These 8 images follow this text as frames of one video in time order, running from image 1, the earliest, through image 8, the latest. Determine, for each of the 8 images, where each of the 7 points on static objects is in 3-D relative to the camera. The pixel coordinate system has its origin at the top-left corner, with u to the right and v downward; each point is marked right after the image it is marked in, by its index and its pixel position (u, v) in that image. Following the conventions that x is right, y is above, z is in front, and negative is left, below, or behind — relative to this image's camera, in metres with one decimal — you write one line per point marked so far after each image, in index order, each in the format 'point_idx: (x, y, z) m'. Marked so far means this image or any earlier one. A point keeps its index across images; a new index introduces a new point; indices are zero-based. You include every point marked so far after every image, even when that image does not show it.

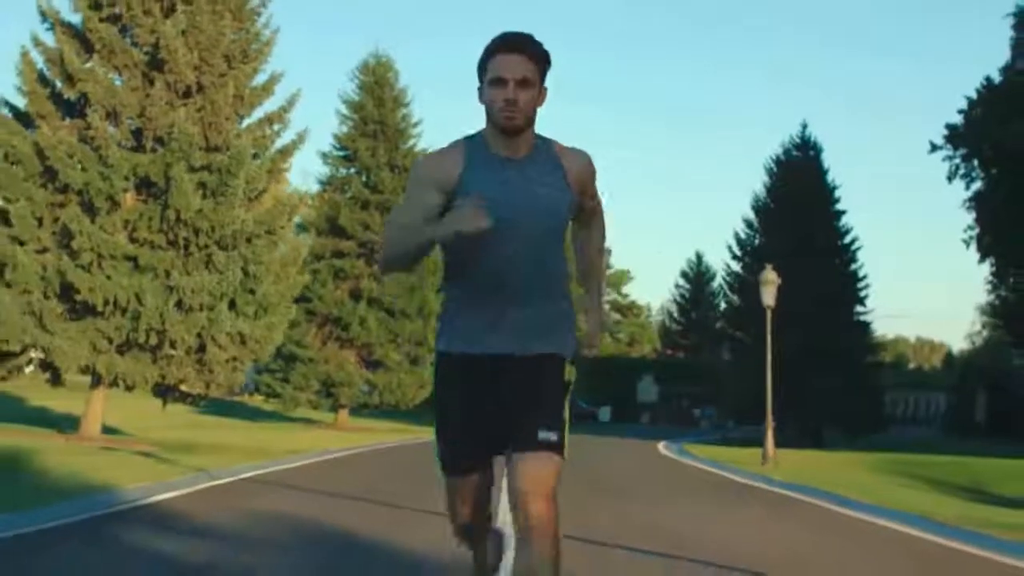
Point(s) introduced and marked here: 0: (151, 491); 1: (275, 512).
0: (-4.1, -2.4, +17.3) m
1: (-2.2, -2.3, +15.5) m
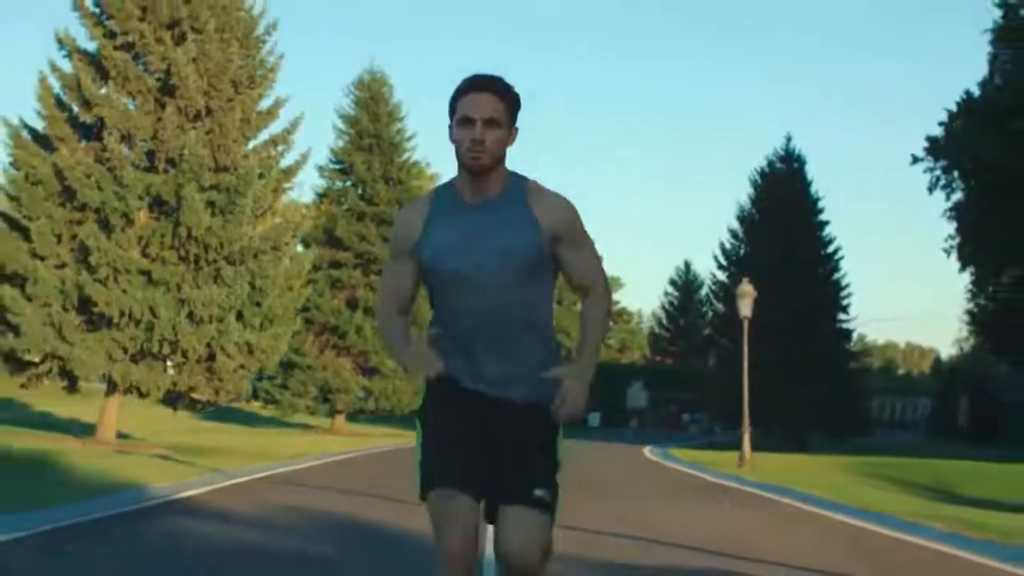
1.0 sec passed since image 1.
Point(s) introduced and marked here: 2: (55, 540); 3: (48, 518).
0: (-4.2, -2.6, +19.1) m
1: (-2.3, -2.5, +17.3) m
2: (-4.7, -2.6, +15.0) m
3: (-5.2, -2.6, +16.8) m
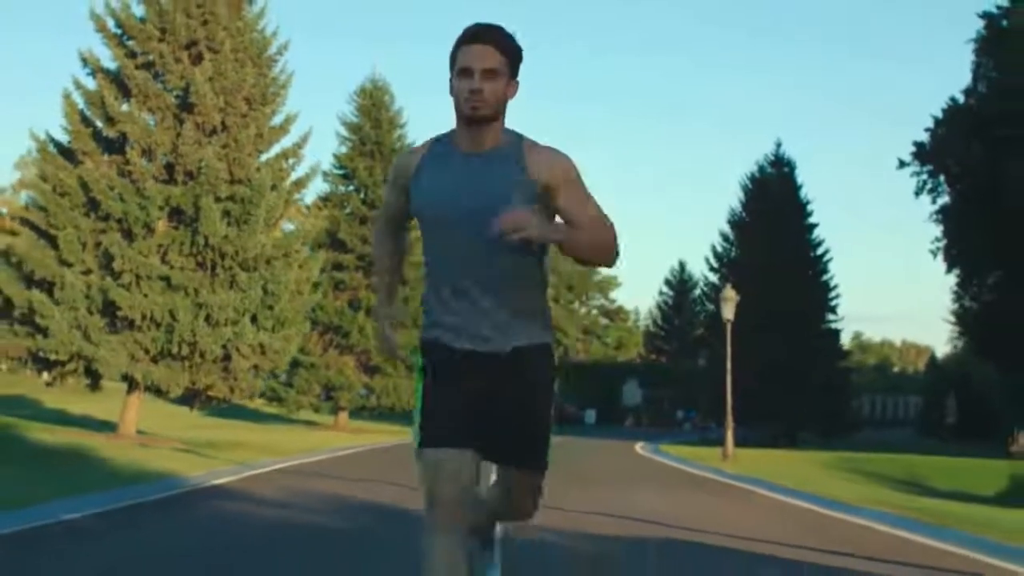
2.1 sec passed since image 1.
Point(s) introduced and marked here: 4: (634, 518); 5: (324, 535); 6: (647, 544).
0: (-4.2, -2.7, +21.1) m
1: (-2.4, -2.7, +19.4) m
2: (-4.7, -2.7, +17.0) m
3: (-5.3, -2.7, +18.9) m
4: (+1.6, -2.9, +18.5) m
5: (-2.0, -2.6, +15.5) m
6: (+1.4, -2.5, +14.6) m
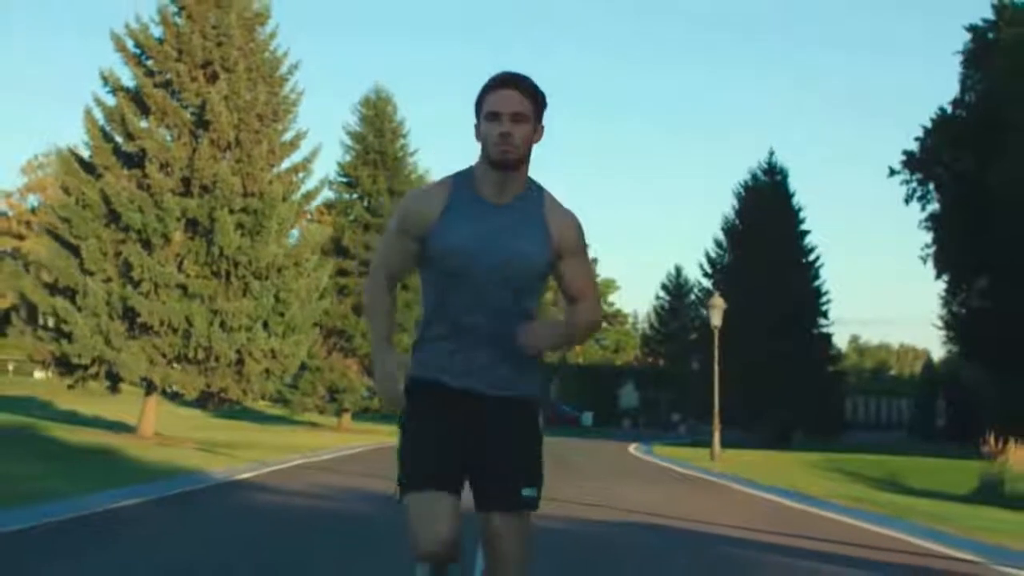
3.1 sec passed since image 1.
0: (-4.3, -2.9, +22.9) m
1: (-2.4, -2.8, +21.2) m
2: (-4.8, -2.9, +18.8) m
3: (-5.3, -2.9, +20.7) m
4: (+1.6, -3.0, +20.3) m
5: (-2.1, -2.8, +17.3) m
6: (+1.3, -2.7, +16.5) m
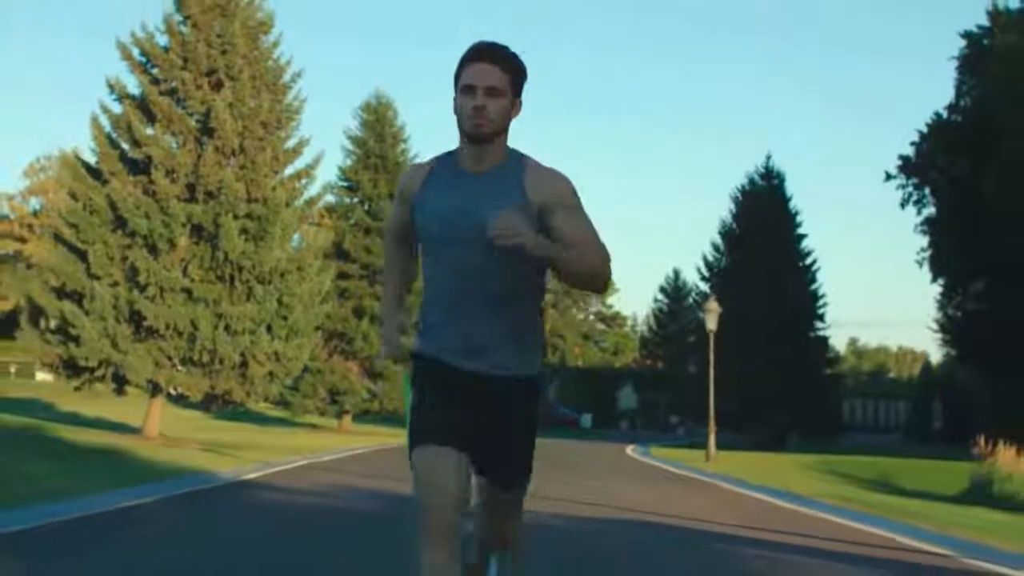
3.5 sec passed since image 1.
0: (-4.3, -3.0, +23.6) m
1: (-2.4, -2.9, +21.8) m
2: (-4.8, -3.0, +19.5) m
3: (-5.3, -3.0, +21.3) m
4: (+1.6, -3.1, +21.0) m
5: (-2.1, -2.8, +18.0) m
6: (+1.3, -2.8, +17.1) m
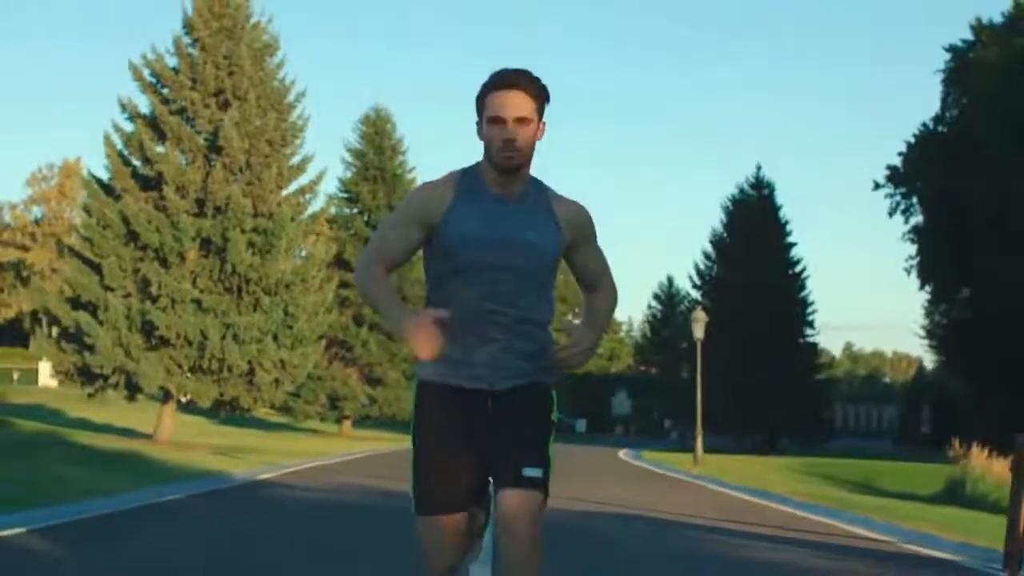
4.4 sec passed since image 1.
0: (-4.4, -3.2, +25.2) m
1: (-2.5, -3.1, +23.4) m
2: (-4.9, -3.2, +21.1) m
3: (-5.4, -3.2, +22.9) m
4: (+1.5, -3.3, +22.6) m
5: (-2.1, -3.0, +19.6) m
6: (+1.3, -3.0, +18.7) m
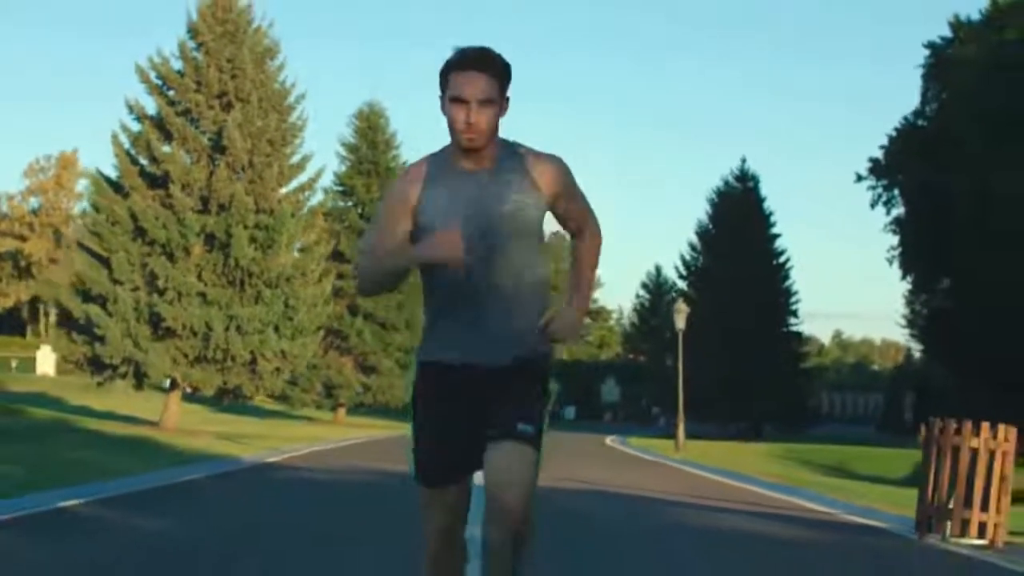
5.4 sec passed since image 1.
0: (-4.6, -3.1, +27.0) m
1: (-2.7, -3.1, +25.3) m
2: (-5.0, -3.1, +22.9) m
3: (-5.6, -3.2, +24.8) m
4: (+1.3, -3.3, +24.5) m
5: (-2.3, -3.0, +21.4) m
6: (+1.1, -3.0, +20.6) m
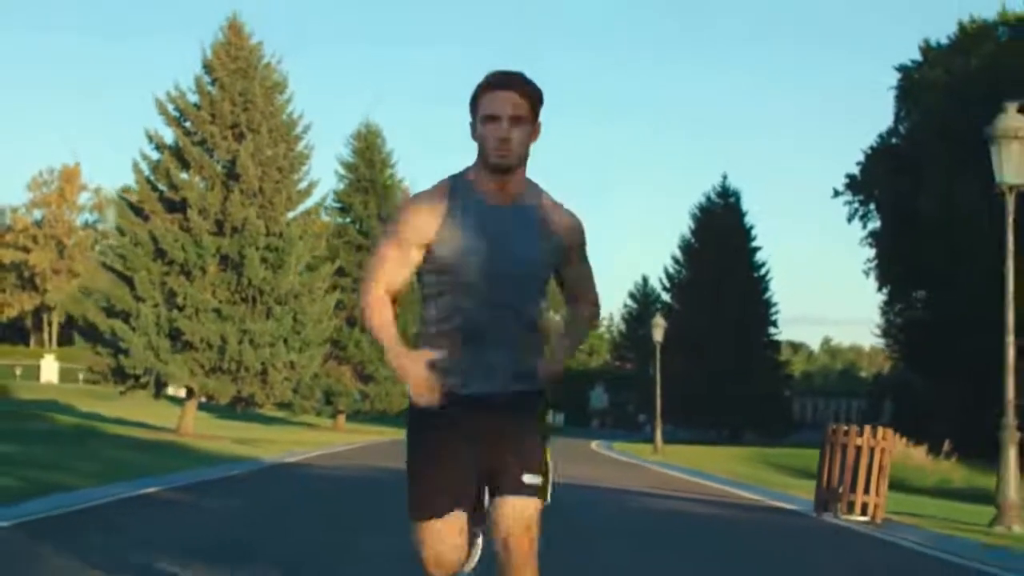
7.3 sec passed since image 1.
0: (-4.8, -3.5, +30.4) m
1: (-2.9, -3.5, +28.6) m
2: (-5.2, -3.5, +26.3) m
3: (-5.8, -3.6, +28.1) m
4: (+1.2, -3.7, +27.8) m
5: (-2.5, -3.4, +24.8) m
6: (+1.0, -3.3, +24.0) m
